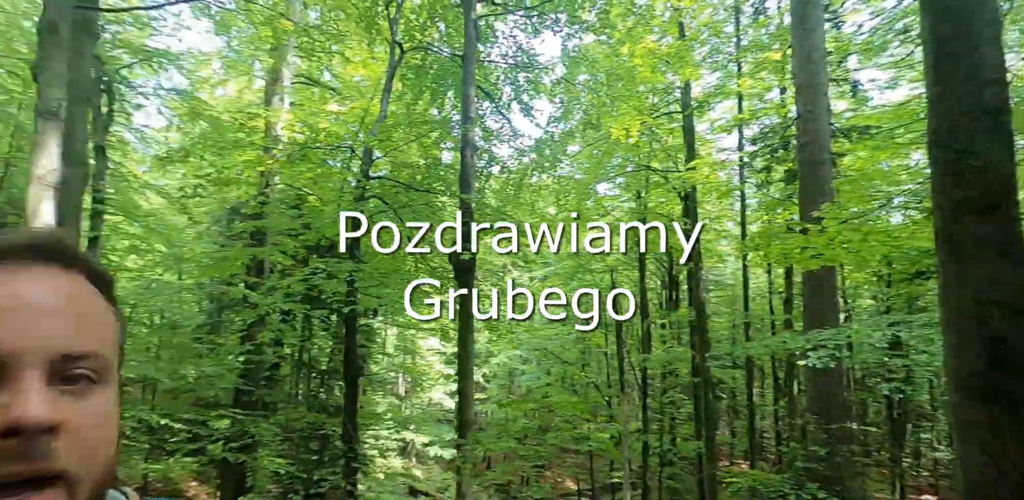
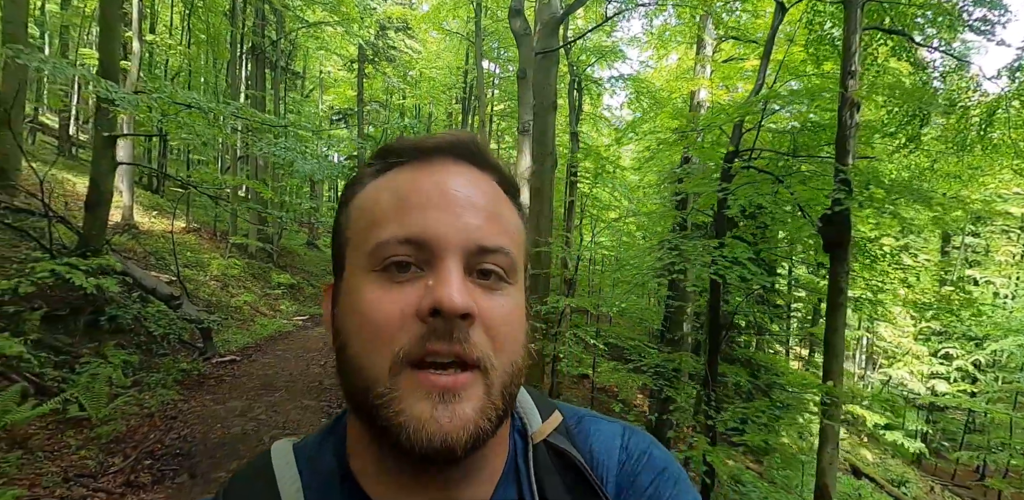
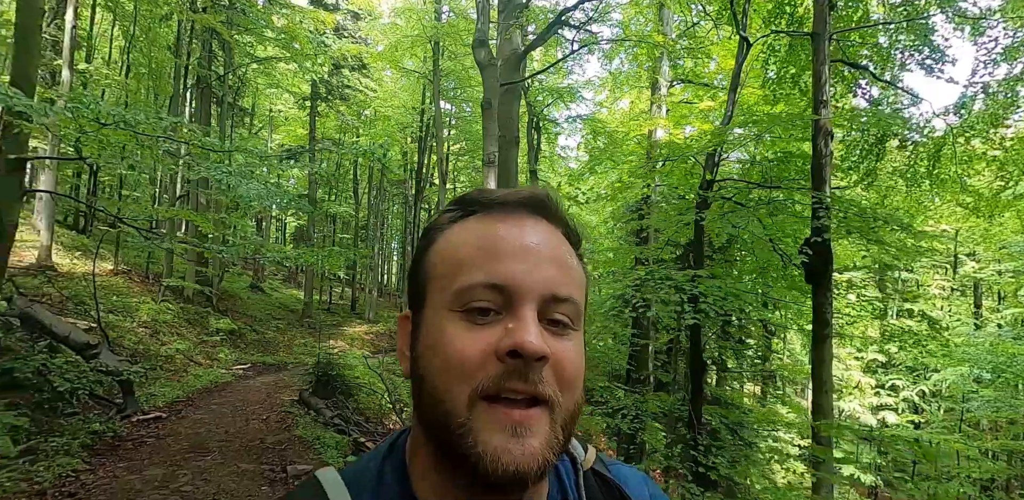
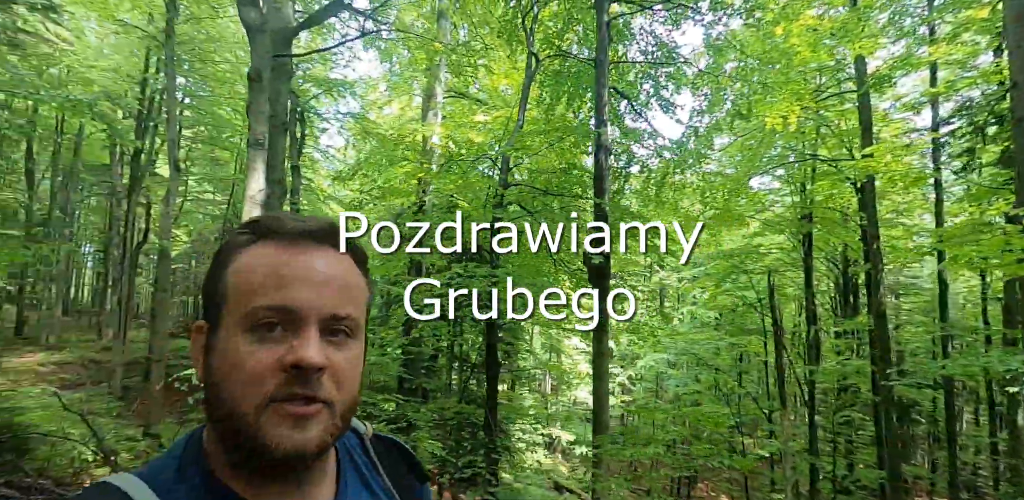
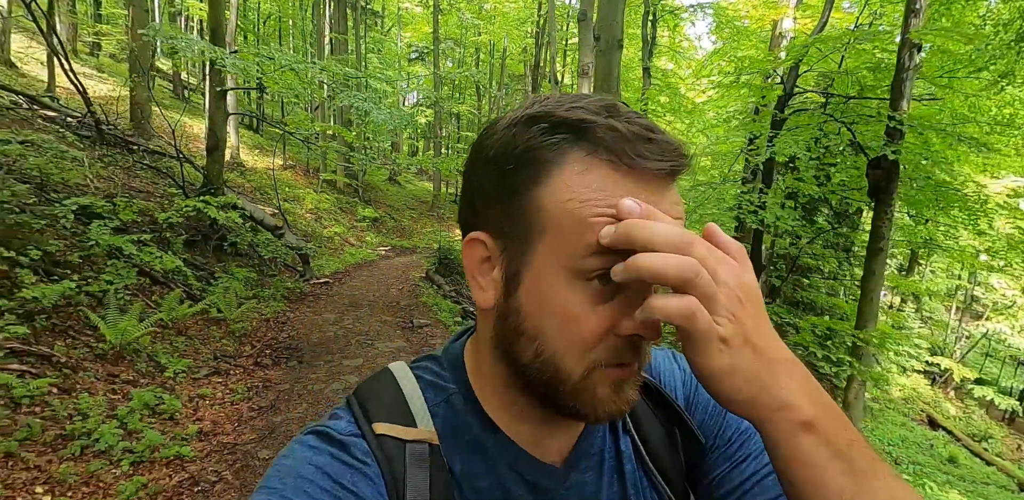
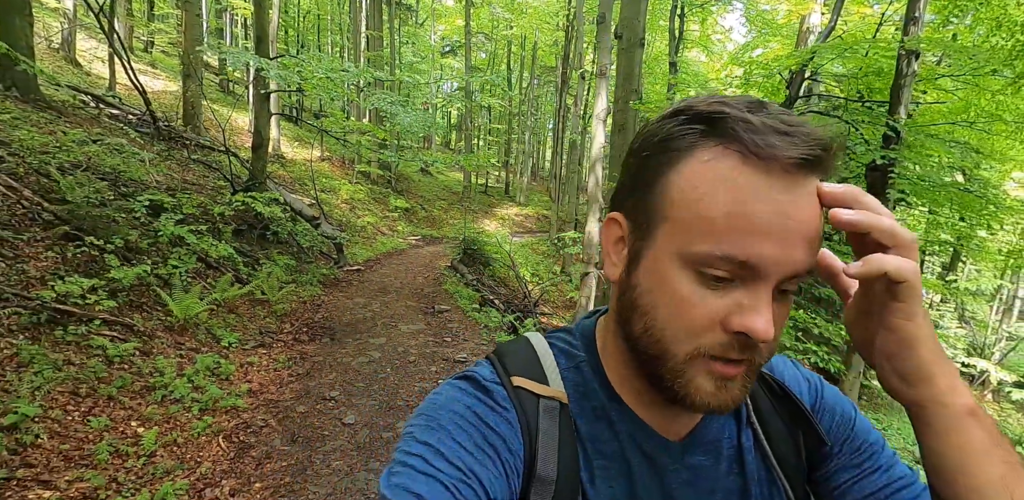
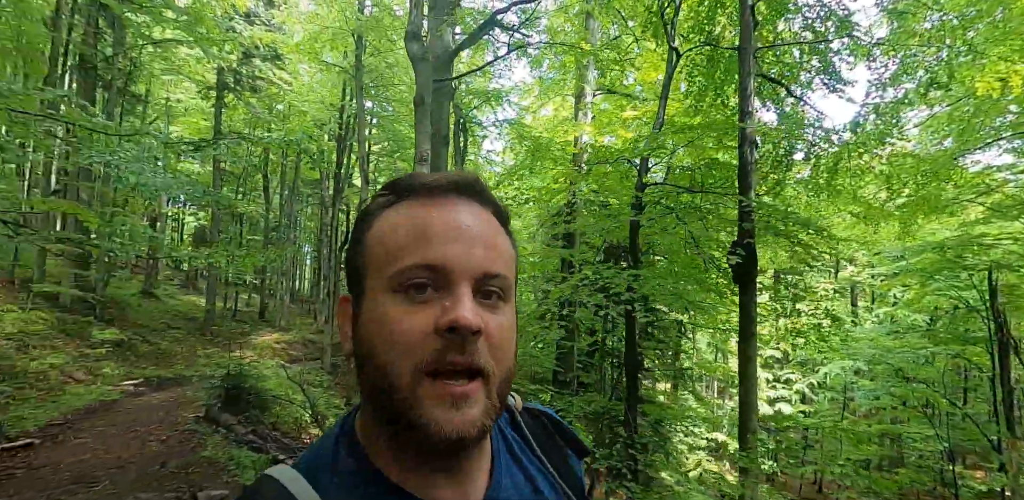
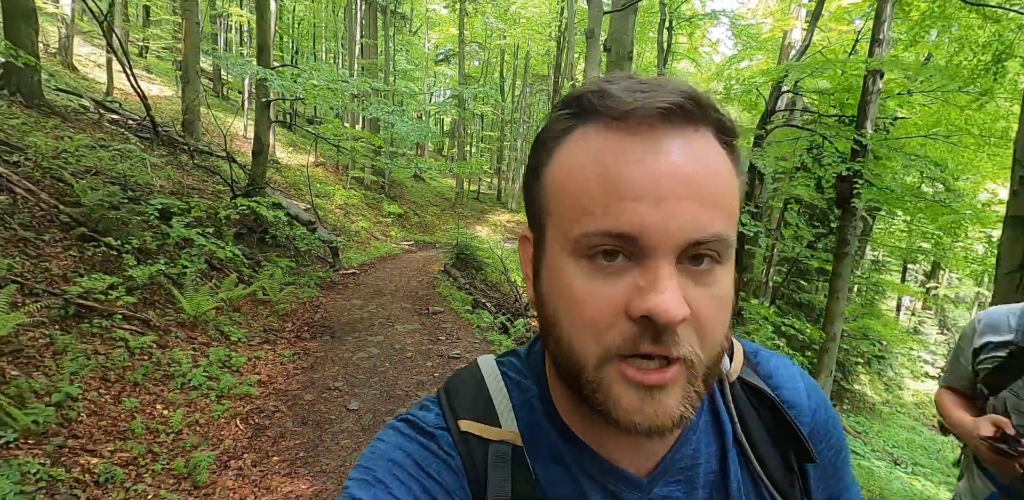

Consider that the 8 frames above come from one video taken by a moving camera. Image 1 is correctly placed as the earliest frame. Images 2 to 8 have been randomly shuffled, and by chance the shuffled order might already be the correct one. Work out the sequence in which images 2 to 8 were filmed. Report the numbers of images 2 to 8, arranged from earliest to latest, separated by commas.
4, 7, 3, 2, 5, 6, 8
